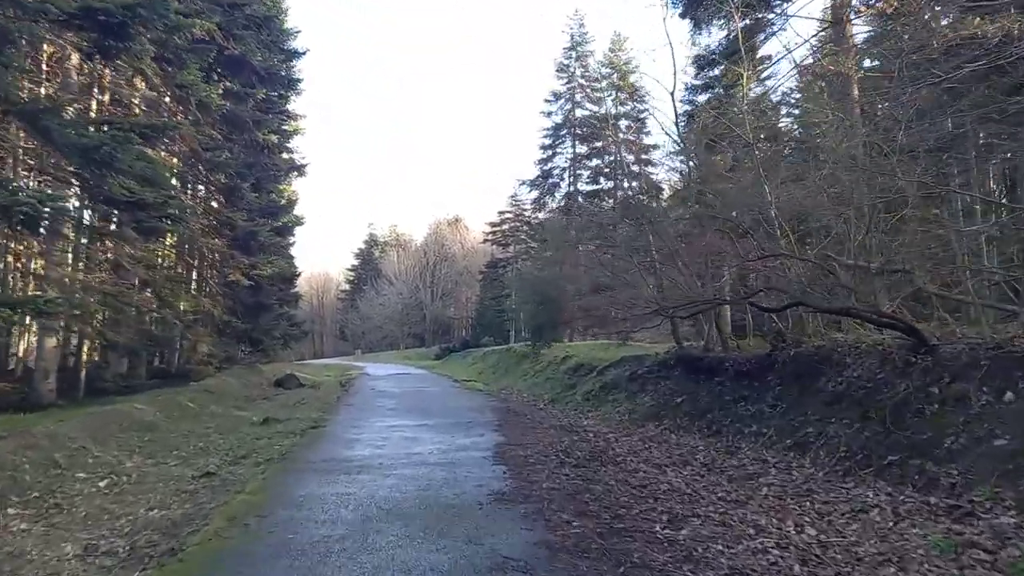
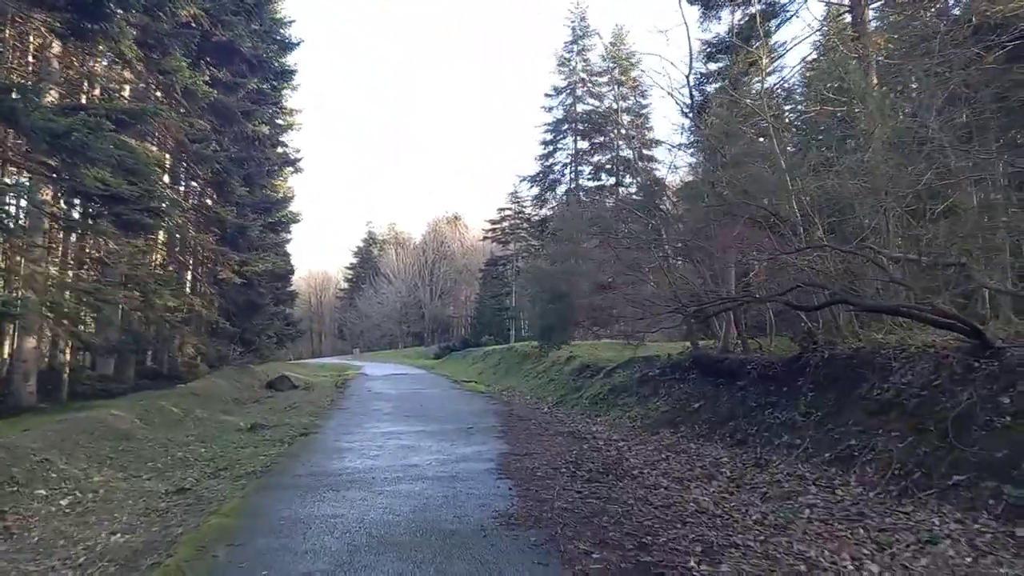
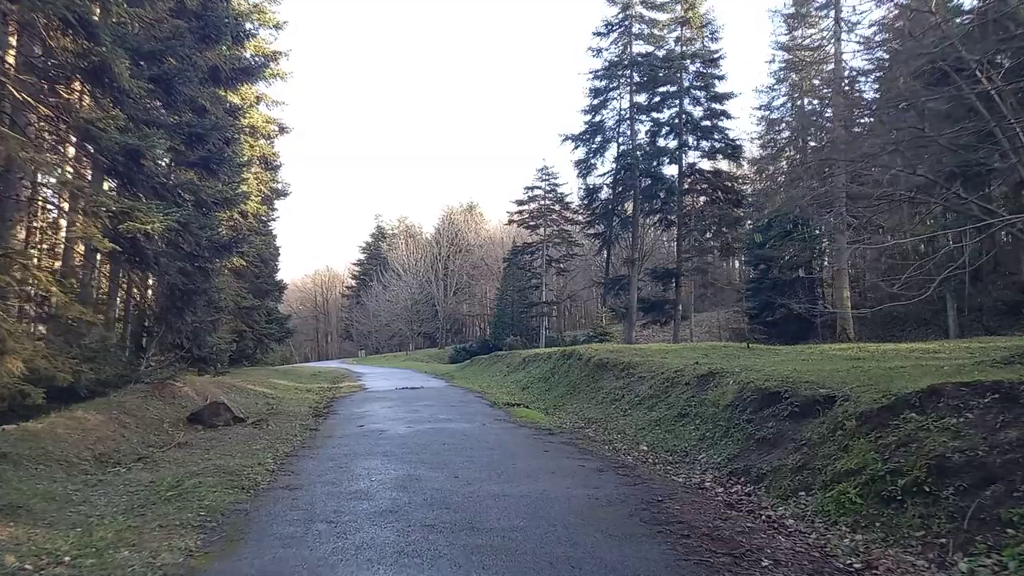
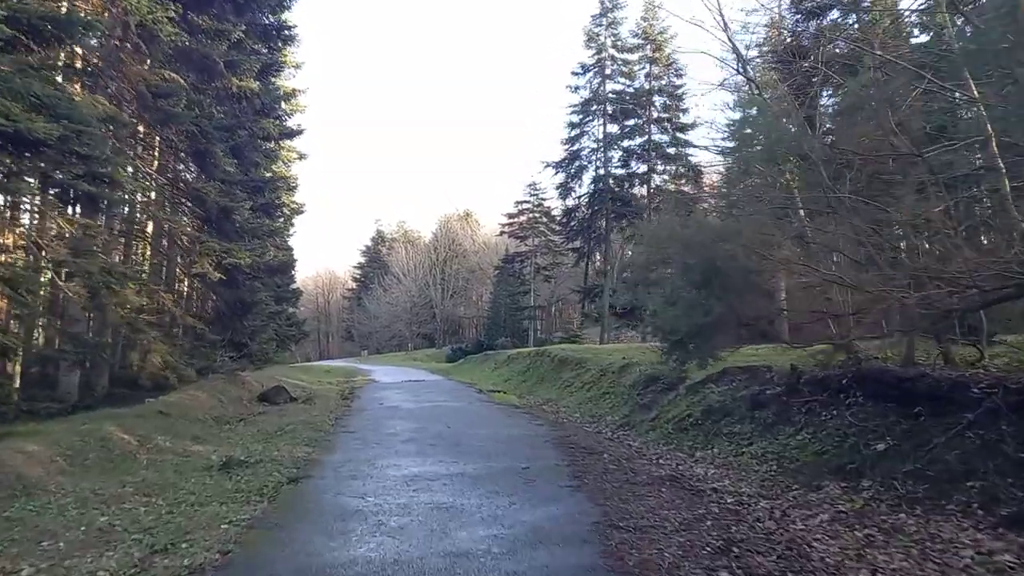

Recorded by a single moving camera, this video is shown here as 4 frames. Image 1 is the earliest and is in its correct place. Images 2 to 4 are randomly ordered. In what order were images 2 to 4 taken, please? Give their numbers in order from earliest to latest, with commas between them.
2, 4, 3
